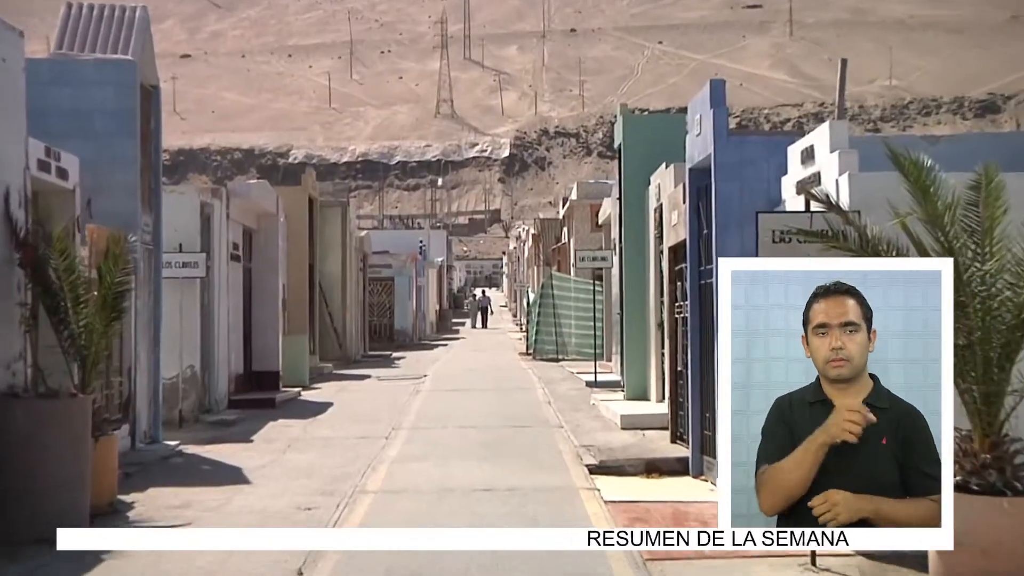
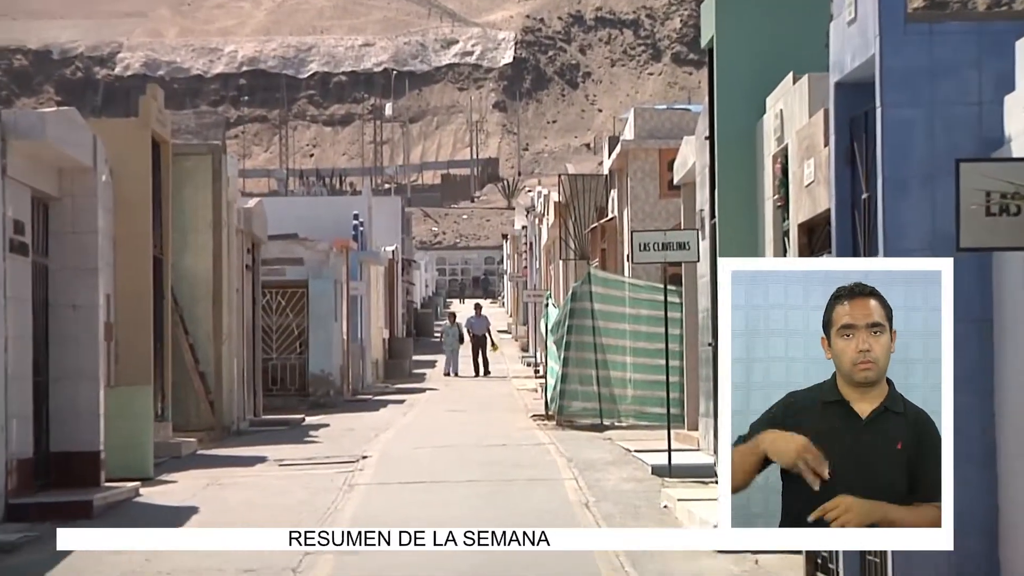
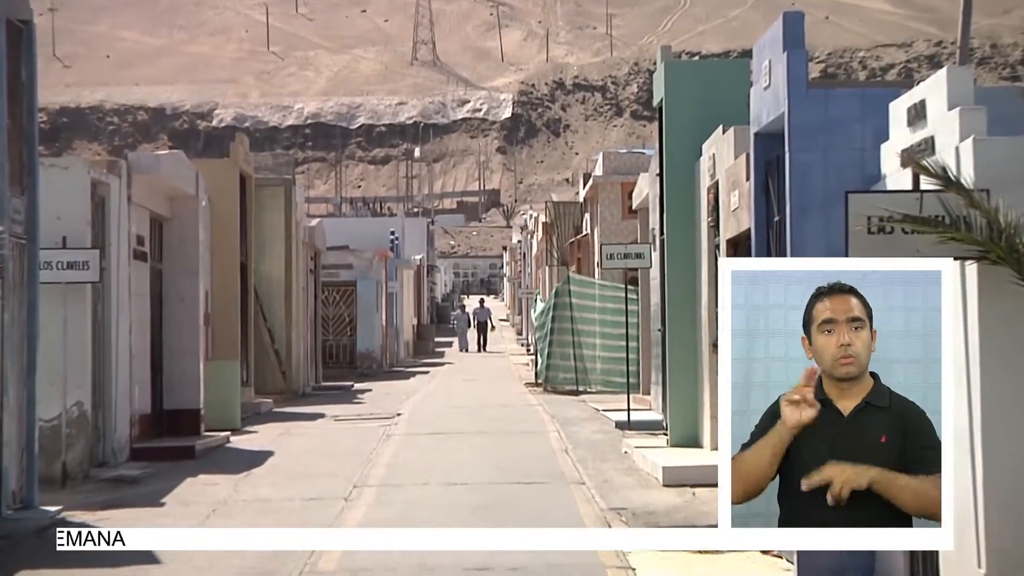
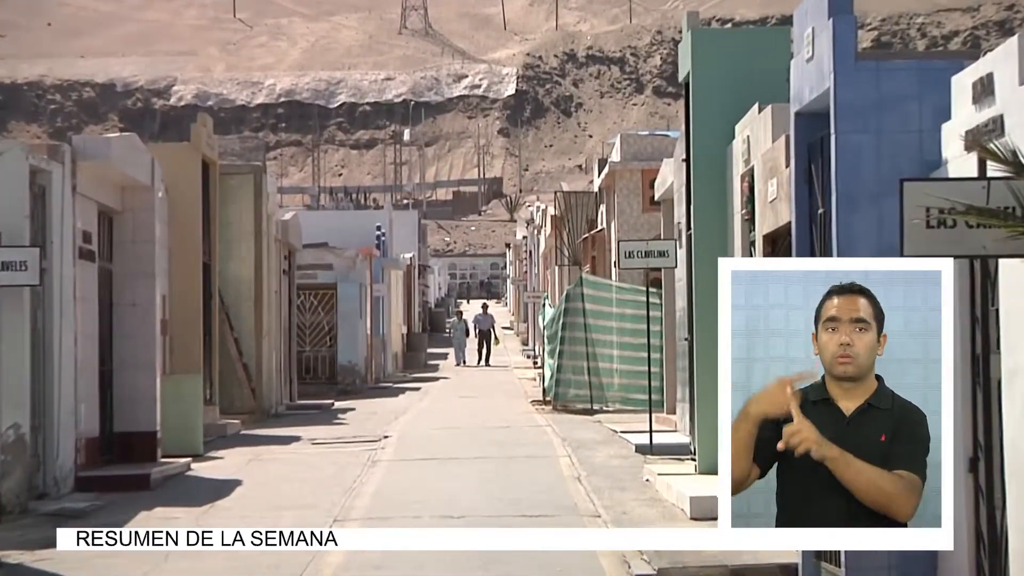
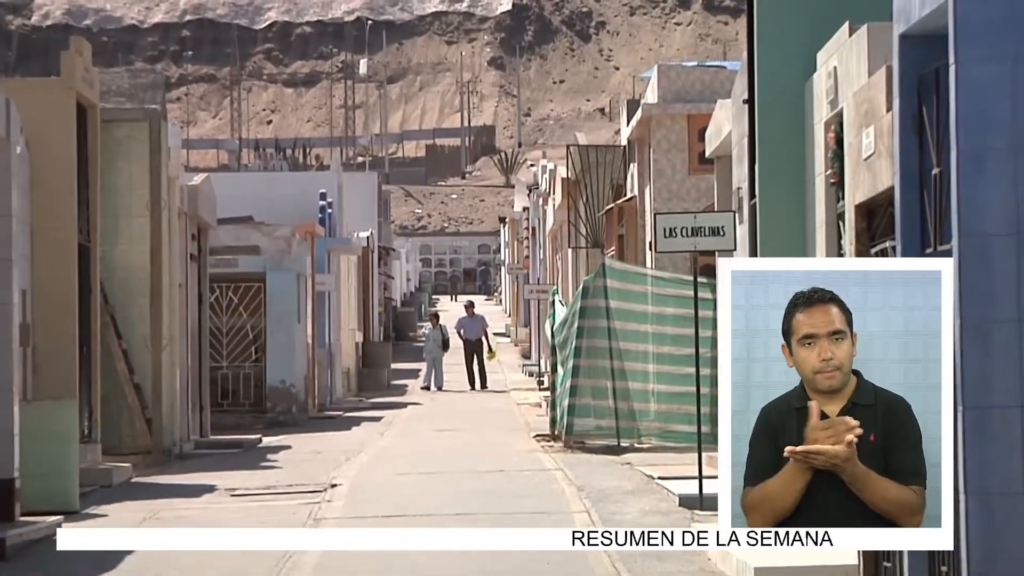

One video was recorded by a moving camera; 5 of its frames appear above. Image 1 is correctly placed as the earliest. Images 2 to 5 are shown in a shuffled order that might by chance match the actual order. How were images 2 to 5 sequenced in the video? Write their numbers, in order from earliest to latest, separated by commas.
3, 4, 2, 5
